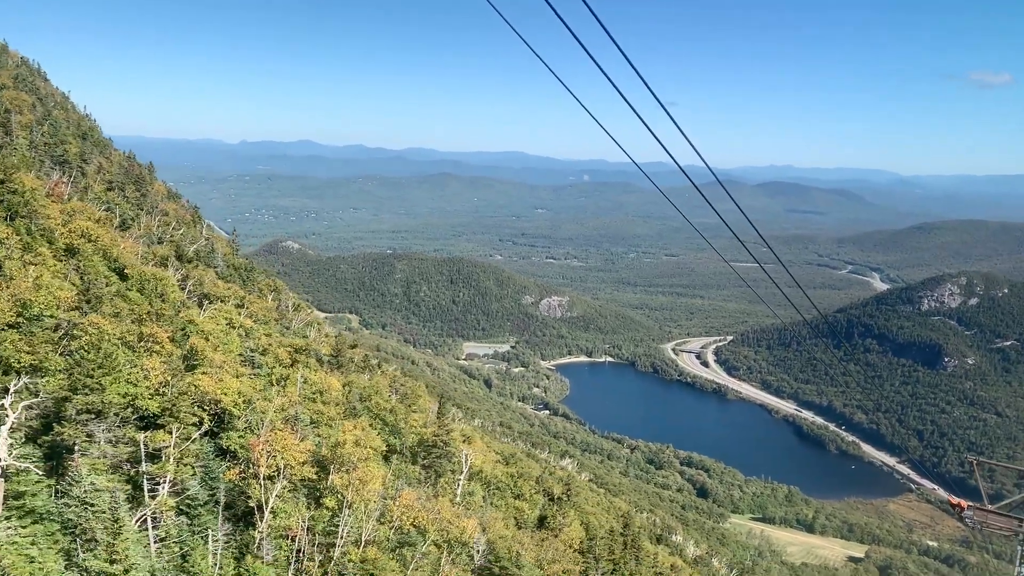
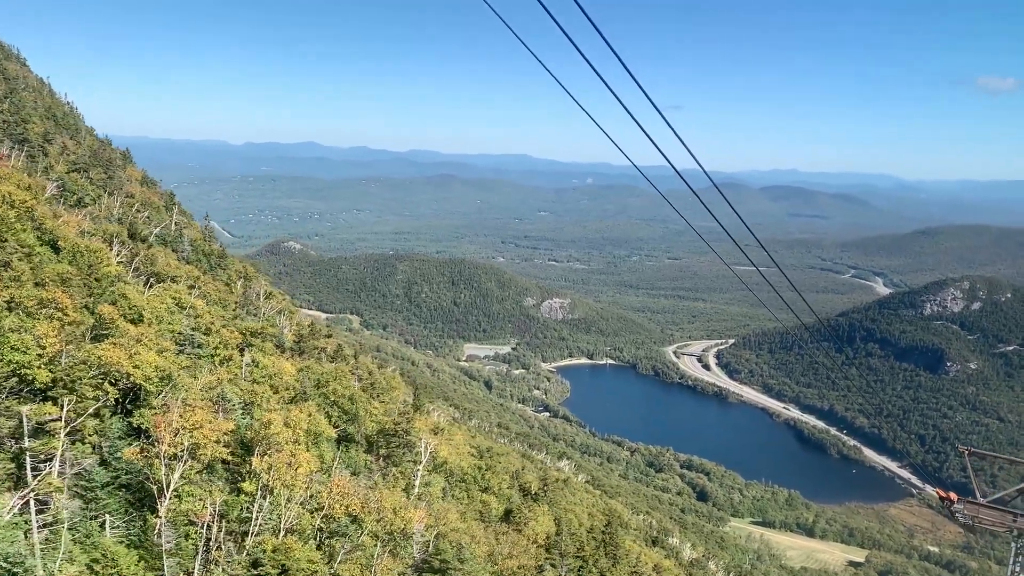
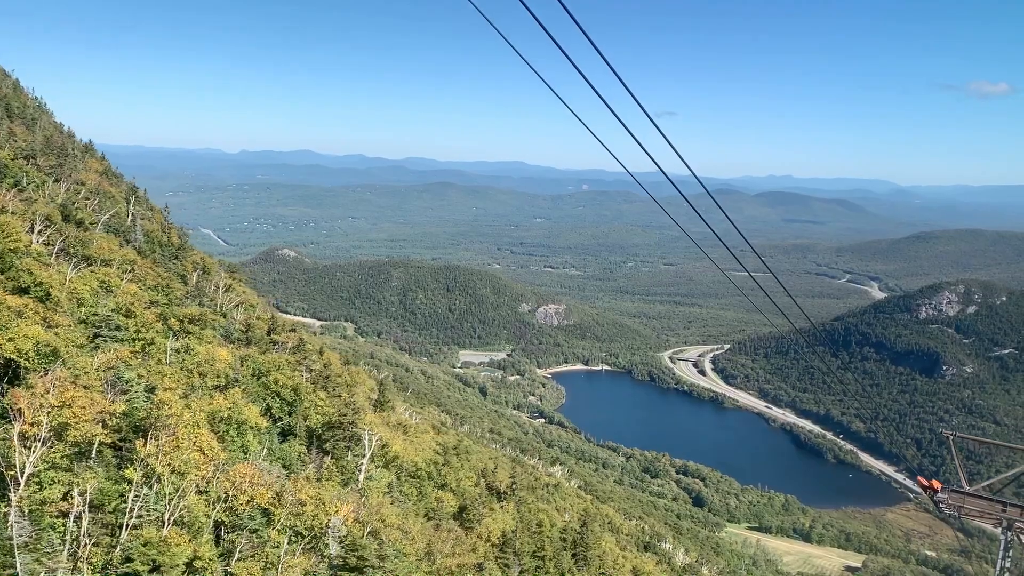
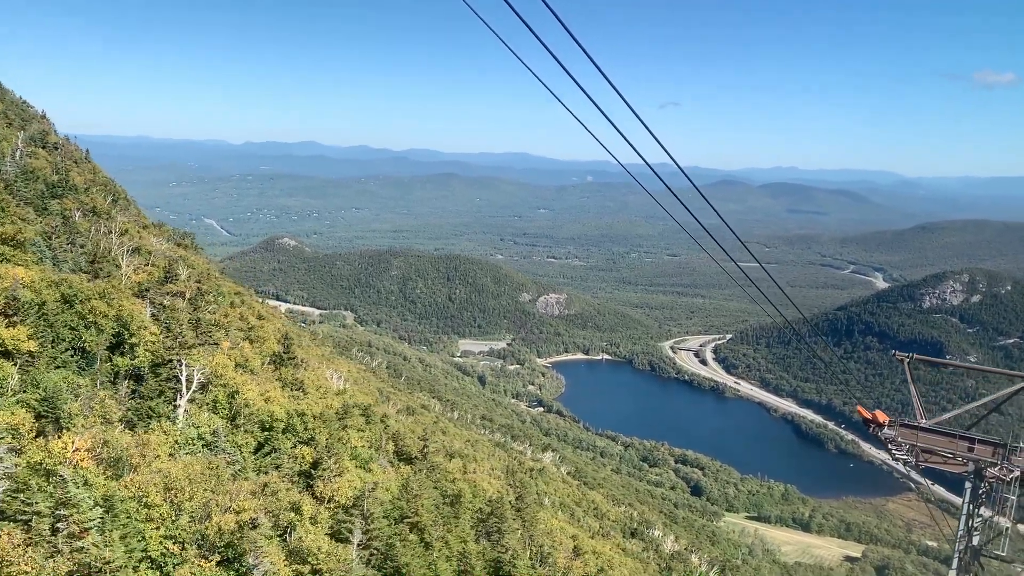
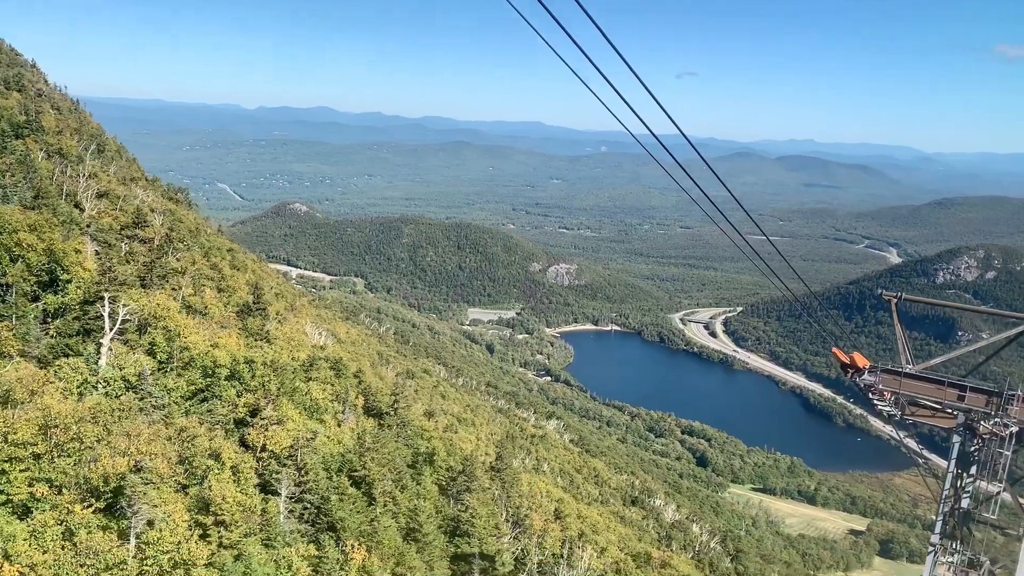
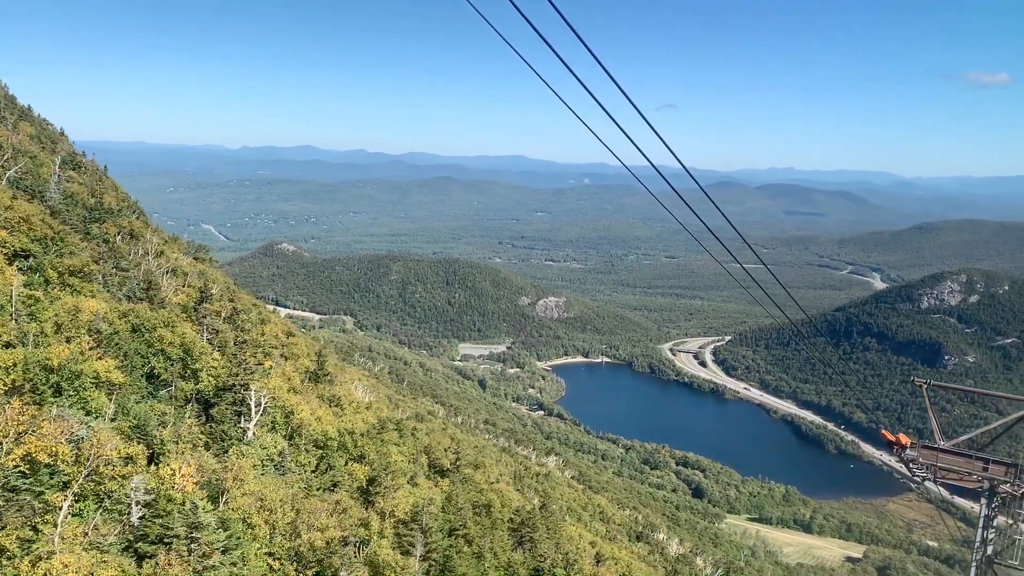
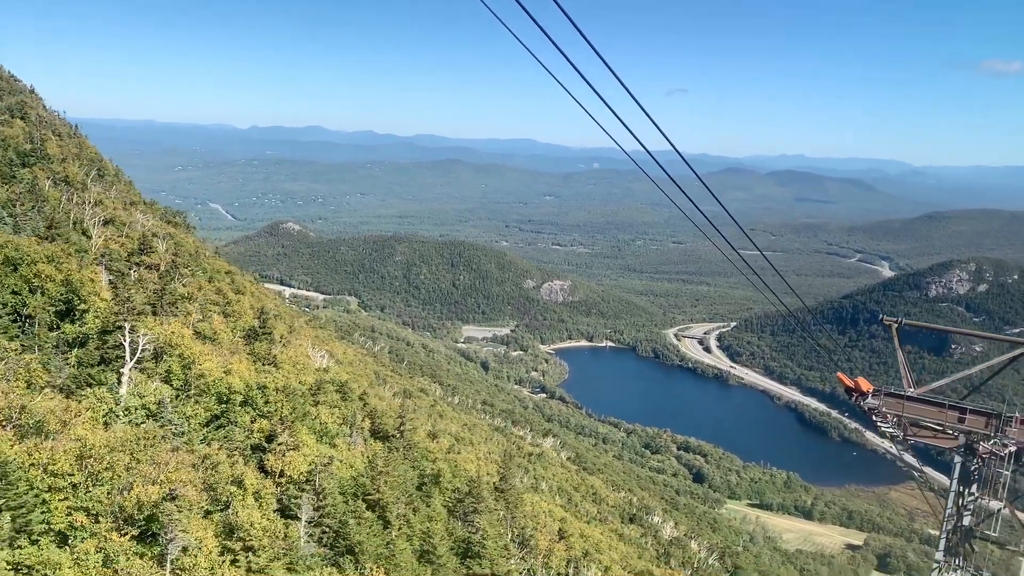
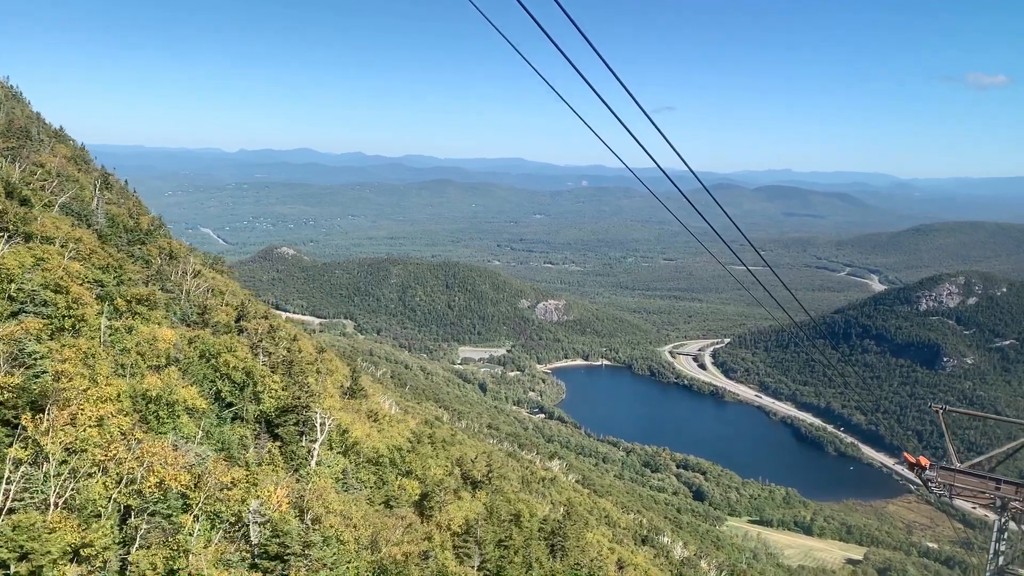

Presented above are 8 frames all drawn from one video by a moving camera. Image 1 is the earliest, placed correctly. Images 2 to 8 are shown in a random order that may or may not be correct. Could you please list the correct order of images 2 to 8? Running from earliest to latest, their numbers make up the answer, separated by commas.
2, 3, 8, 6, 4, 7, 5
